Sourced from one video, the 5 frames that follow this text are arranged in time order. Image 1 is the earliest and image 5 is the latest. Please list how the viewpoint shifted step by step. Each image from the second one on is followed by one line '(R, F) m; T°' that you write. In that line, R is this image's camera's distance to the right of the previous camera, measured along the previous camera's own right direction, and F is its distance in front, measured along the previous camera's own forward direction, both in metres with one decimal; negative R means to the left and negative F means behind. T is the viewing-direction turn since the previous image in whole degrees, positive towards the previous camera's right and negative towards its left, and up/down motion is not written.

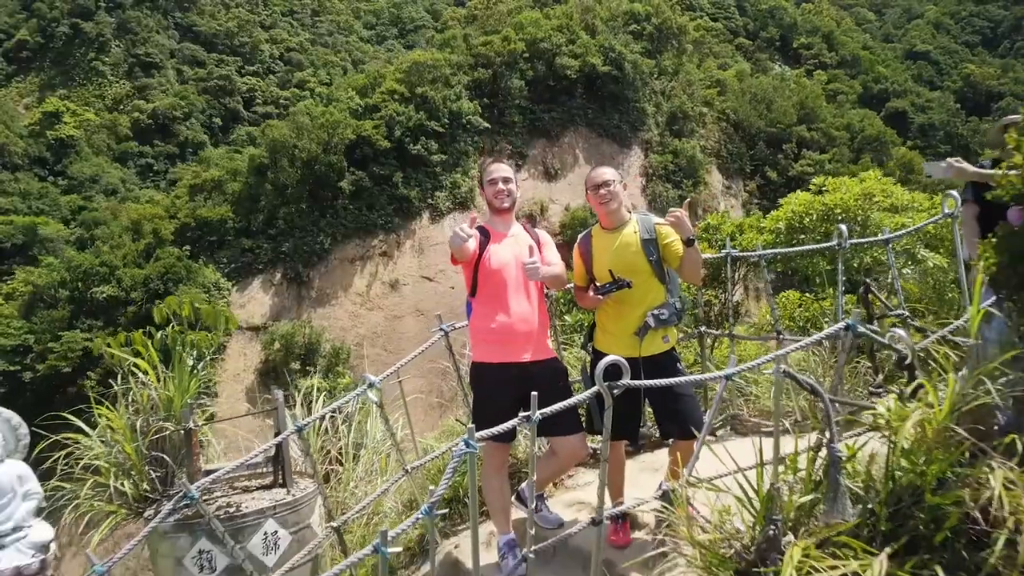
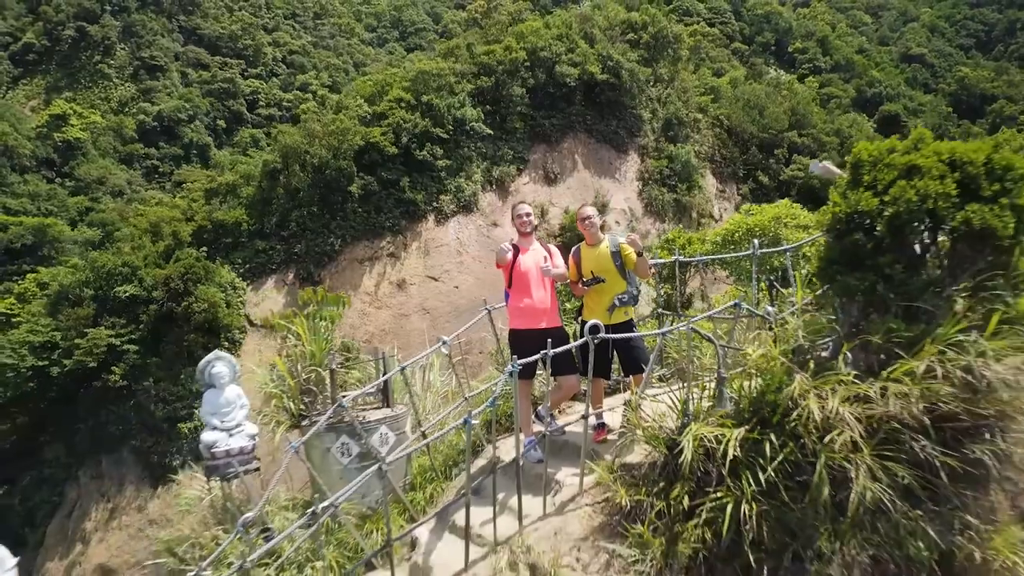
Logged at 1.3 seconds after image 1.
(0.0, -0.5) m; 0°
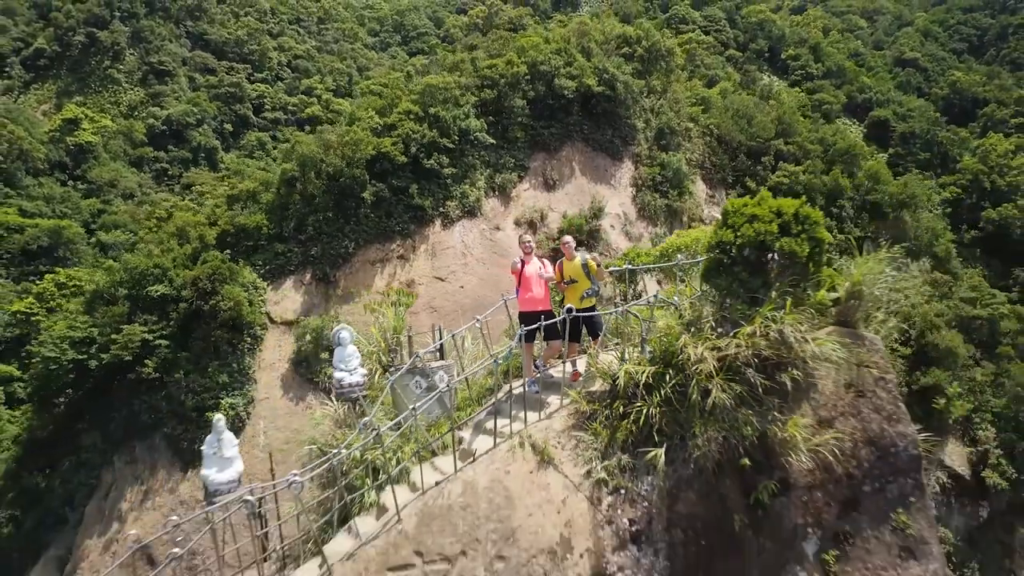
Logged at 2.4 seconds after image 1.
(0.0, -0.9) m; 0°
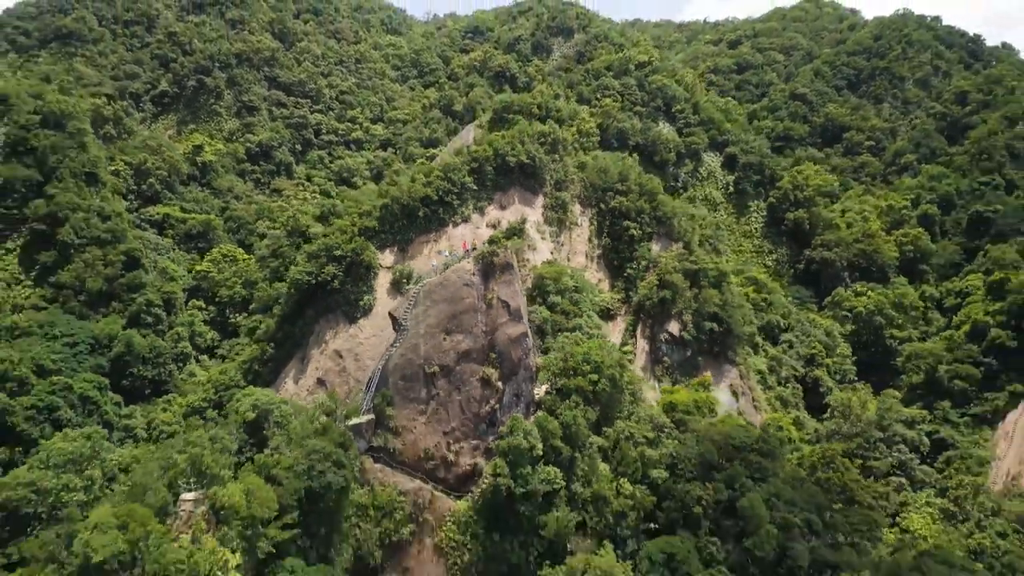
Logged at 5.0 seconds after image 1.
(+1.1, -16.3) m; 0°
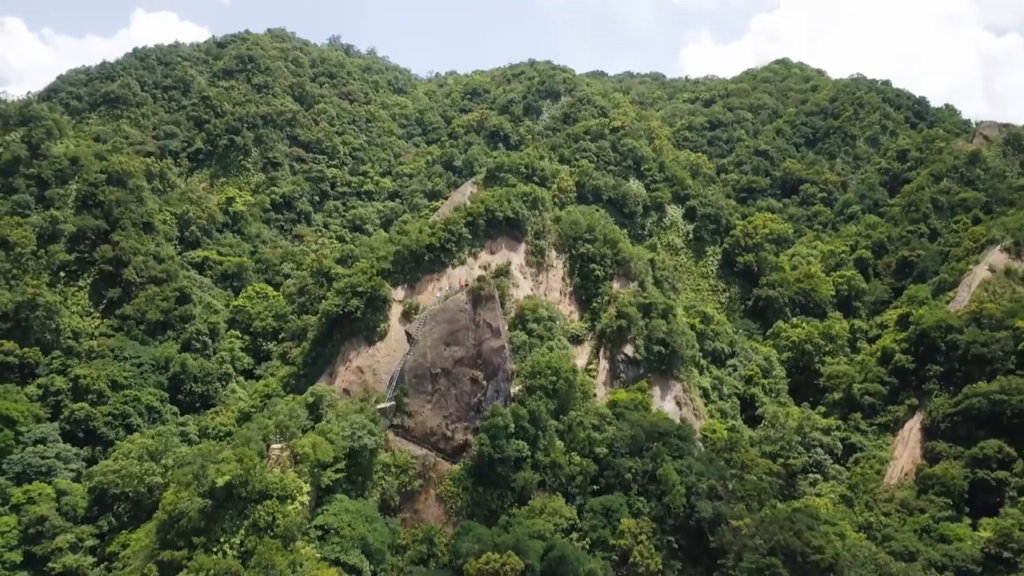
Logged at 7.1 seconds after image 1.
(+0.6, -7.0) m; 0°
